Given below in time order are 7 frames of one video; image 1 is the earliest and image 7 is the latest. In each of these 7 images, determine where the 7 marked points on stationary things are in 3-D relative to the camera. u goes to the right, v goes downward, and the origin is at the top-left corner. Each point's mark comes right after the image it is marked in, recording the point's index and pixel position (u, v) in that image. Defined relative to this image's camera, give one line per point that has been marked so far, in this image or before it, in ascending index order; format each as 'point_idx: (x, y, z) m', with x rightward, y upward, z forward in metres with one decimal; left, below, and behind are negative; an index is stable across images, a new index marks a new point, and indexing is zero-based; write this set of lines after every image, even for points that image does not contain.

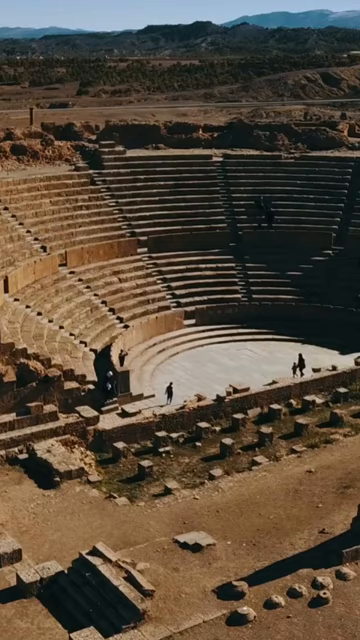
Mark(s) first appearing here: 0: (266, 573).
0: (+1.4, -4.2, +14.8) m
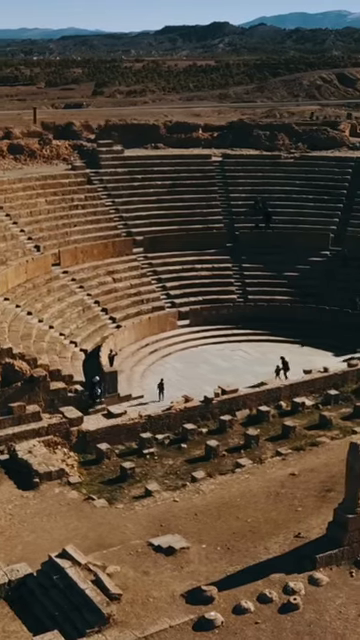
0: (+0.9, -4.2, +14.6) m
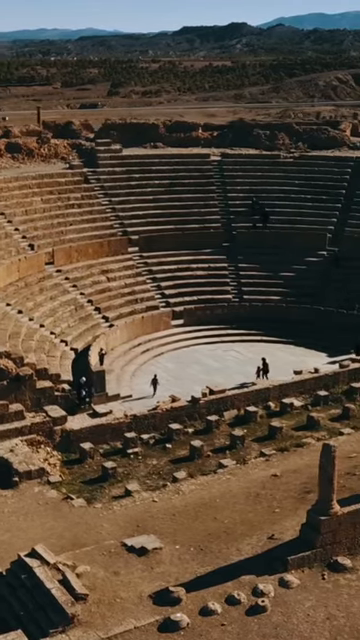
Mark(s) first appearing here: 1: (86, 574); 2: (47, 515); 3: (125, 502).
0: (+0.4, -4.2, +14.5) m
1: (-1.5, -4.1, +14.5) m
2: (-2.6, -3.8, +17.4) m
3: (-1.1, -3.7, +18.2) m
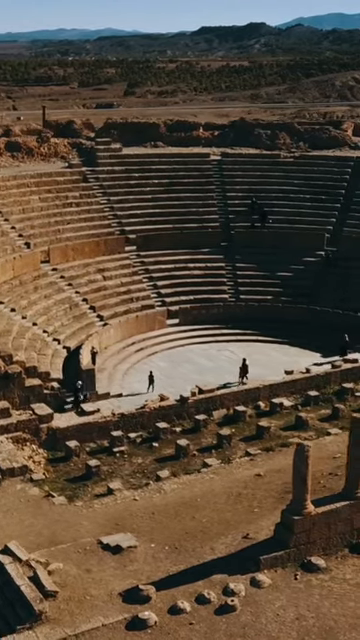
0: (0.0, -4.2, +14.5) m
1: (-2.0, -4.1, +14.6) m
2: (-3.0, -3.7, +17.4) m
3: (-1.5, -3.7, +18.3) m
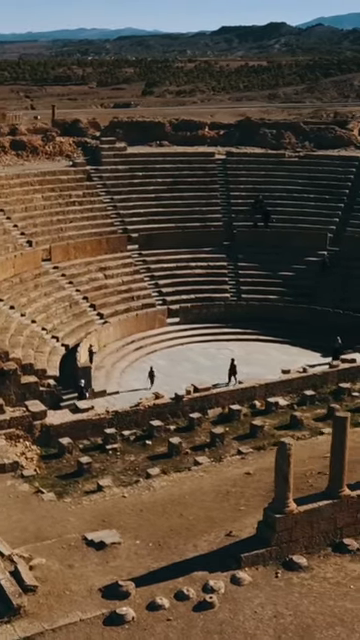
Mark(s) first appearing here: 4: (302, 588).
0: (-0.3, -4.1, +14.5) m
1: (-2.3, -4.0, +14.7) m
2: (-3.2, -3.7, +17.5) m
3: (-1.7, -3.6, +18.3) m
4: (+2.0, -4.3, +14.4) m
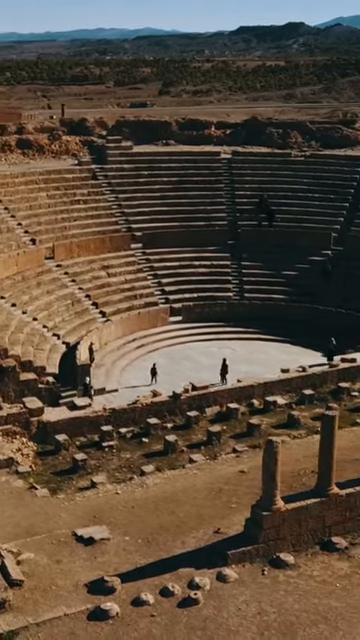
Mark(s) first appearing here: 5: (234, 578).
0: (-0.6, -4.1, +14.6) m
1: (-2.5, -4.0, +14.8) m
2: (-3.4, -3.6, +17.6) m
3: (-1.9, -3.6, +18.4) m
4: (+1.7, -4.3, +14.4) m
5: (+0.9, -4.2, +14.4) m
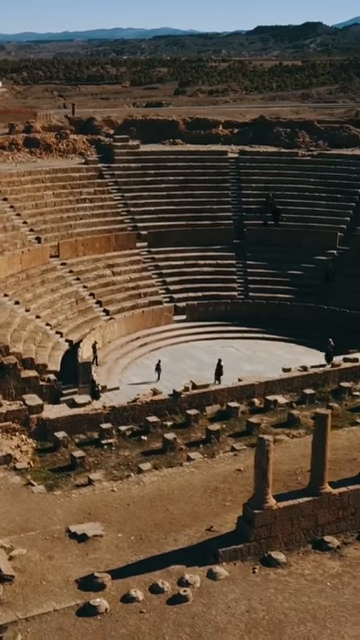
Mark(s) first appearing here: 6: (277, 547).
0: (-0.7, -4.0, +14.6) m
1: (-2.6, -3.9, +14.8) m
2: (-3.5, -3.5, +17.7) m
3: (-2.0, -3.5, +18.5) m
4: (+1.6, -4.2, +14.4) m
5: (+0.7, -4.1, +14.4) m
6: (+1.7, -3.9, +15.4) m
